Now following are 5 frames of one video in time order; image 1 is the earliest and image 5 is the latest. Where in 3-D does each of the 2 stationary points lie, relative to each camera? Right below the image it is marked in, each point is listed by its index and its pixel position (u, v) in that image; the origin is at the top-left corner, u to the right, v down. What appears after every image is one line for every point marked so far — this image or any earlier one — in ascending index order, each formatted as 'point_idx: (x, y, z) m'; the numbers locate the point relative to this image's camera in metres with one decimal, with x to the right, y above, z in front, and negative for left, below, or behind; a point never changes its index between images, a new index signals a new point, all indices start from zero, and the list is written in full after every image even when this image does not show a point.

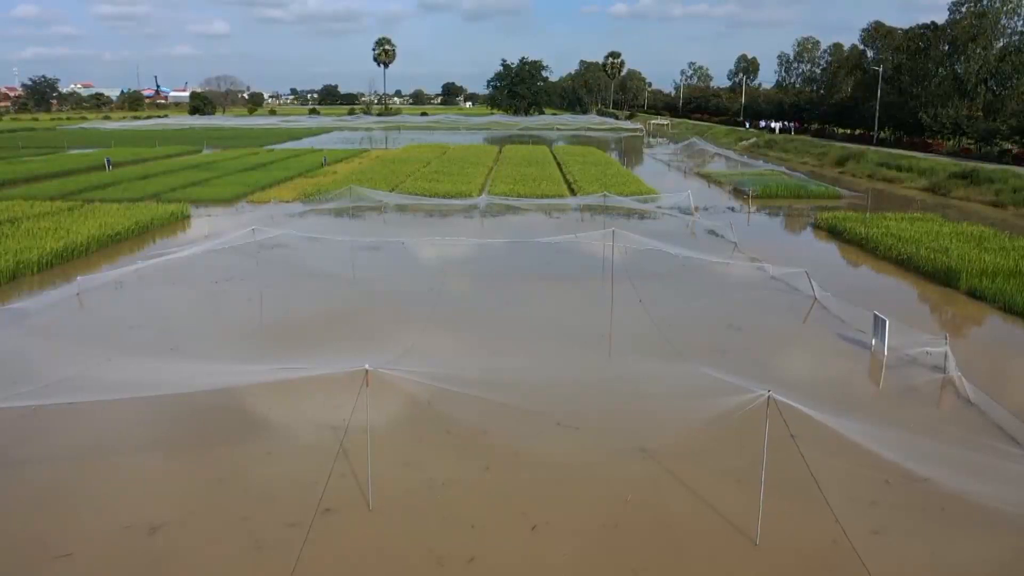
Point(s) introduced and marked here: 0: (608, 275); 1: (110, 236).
0: (+1.4, +0.2, +11.1) m
1: (-7.2, +0.9, +13.3) m
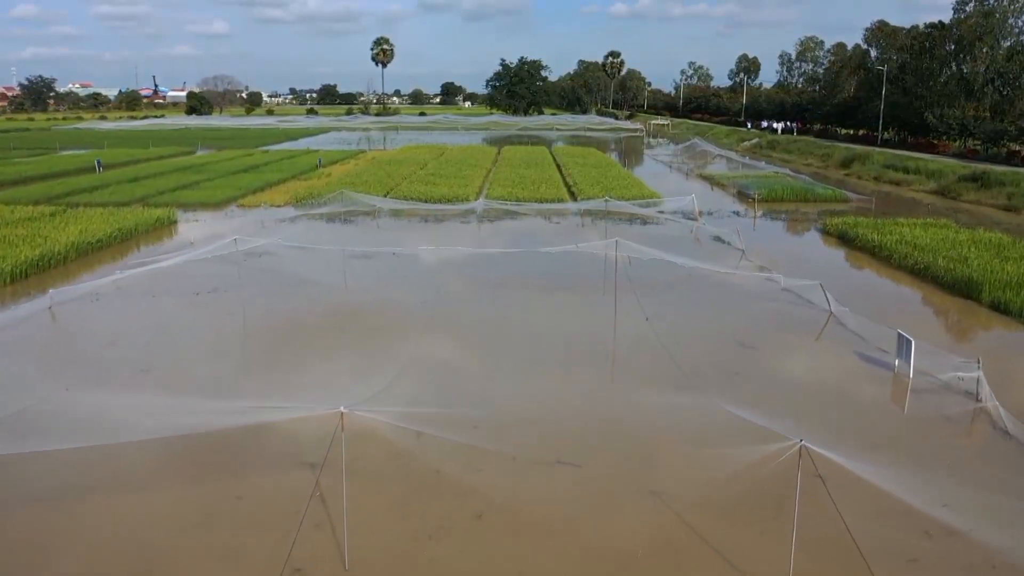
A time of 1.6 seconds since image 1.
0: (+1.4, 0.0, +10.5) m
1: (-7.2, +0.8, +12.7) m
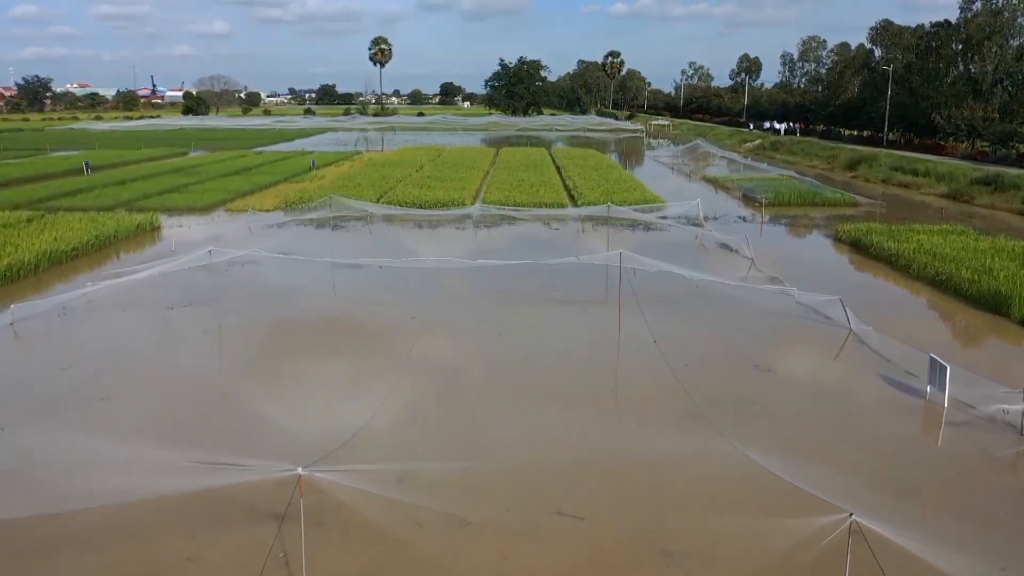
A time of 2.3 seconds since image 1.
0: (+1.4, -0.2, +9.9) m
1: (-7.2, +0.6, +12.1) m
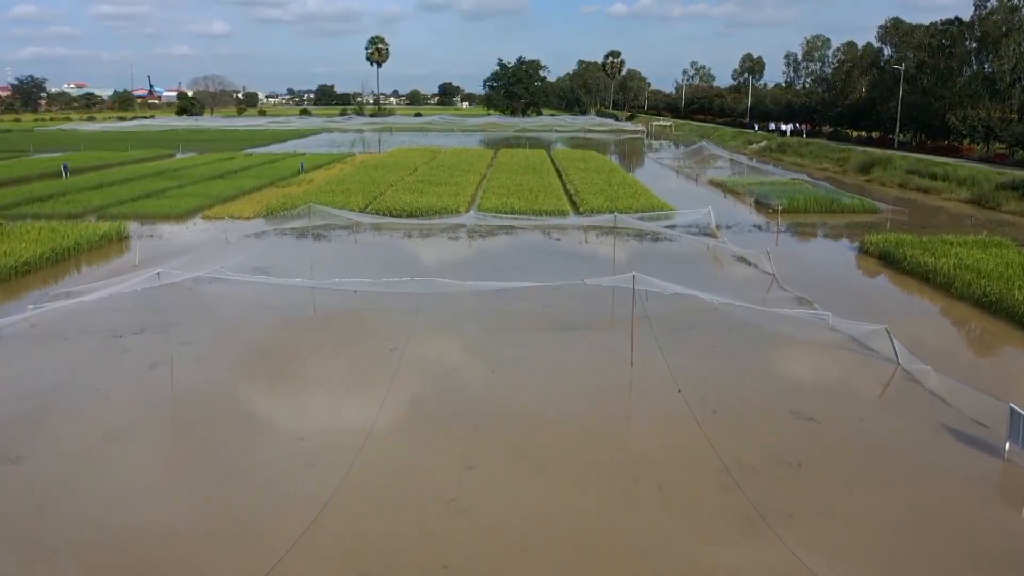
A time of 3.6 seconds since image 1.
0: (+1.3, -0.4, +8.7) m
1: (-7.3, +0.3, +10.9) m
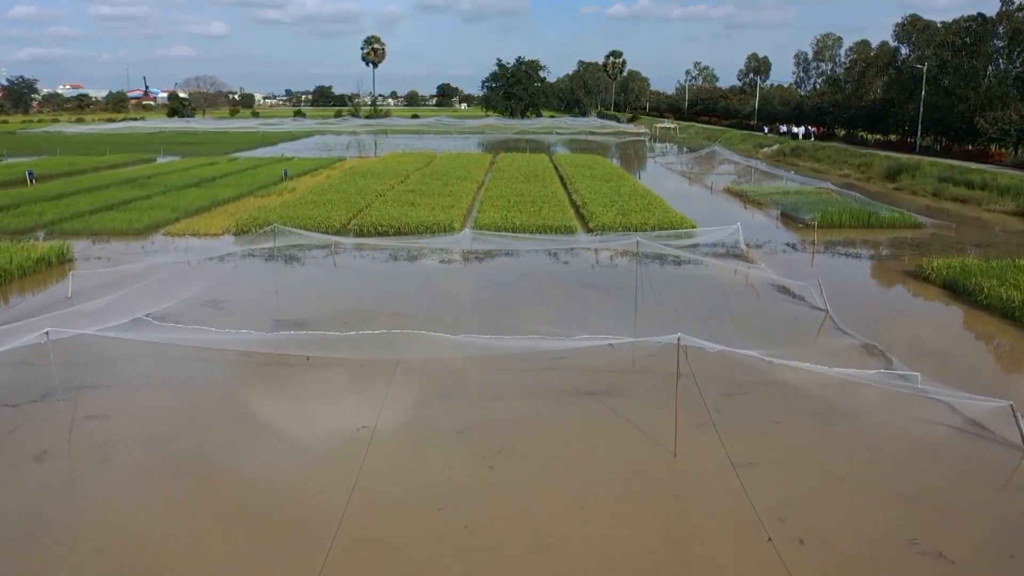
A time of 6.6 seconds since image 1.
0: (+1.3, -0.9, +6.9) m
1: (-7.3, -0.2, +9.1) m
